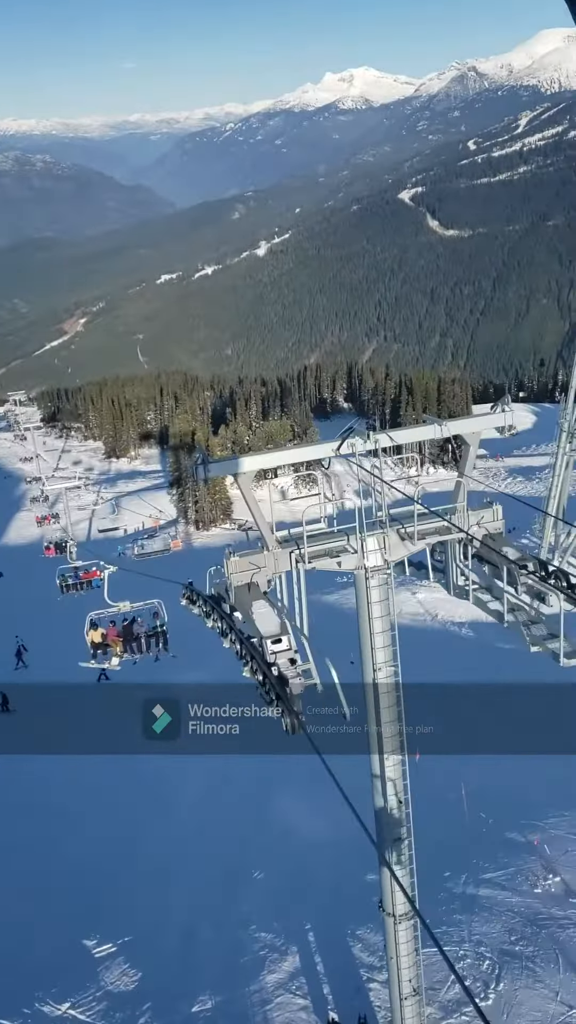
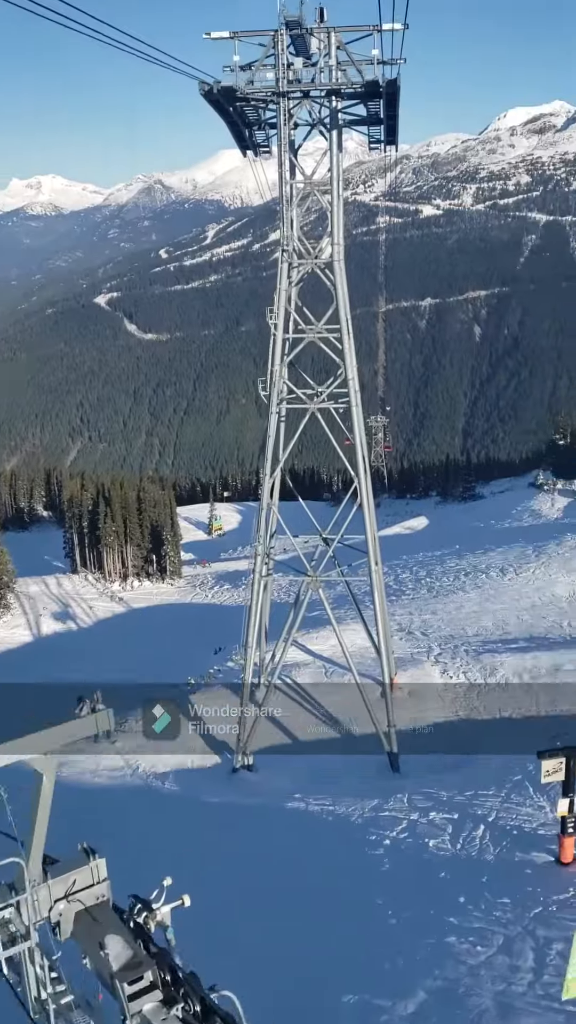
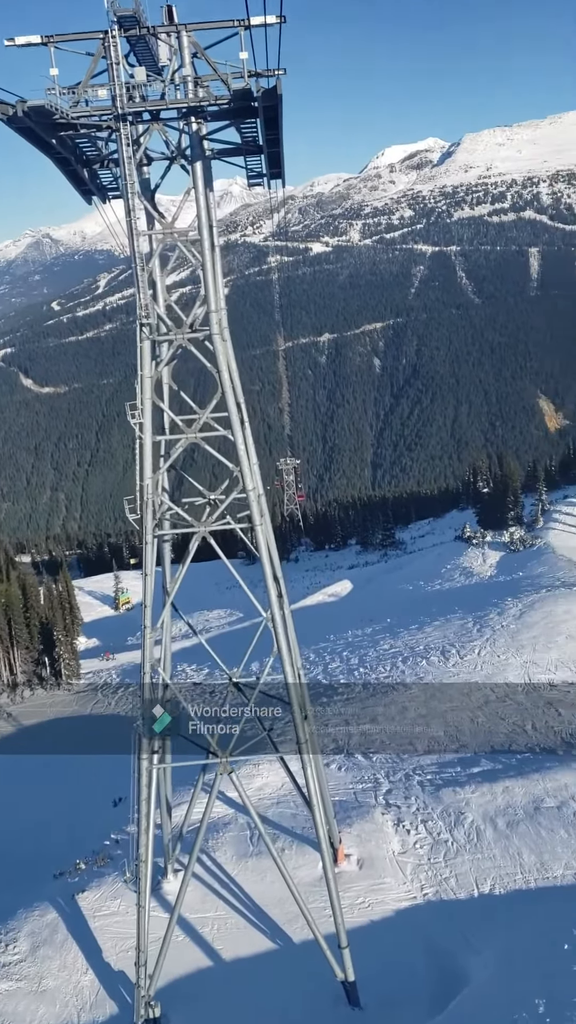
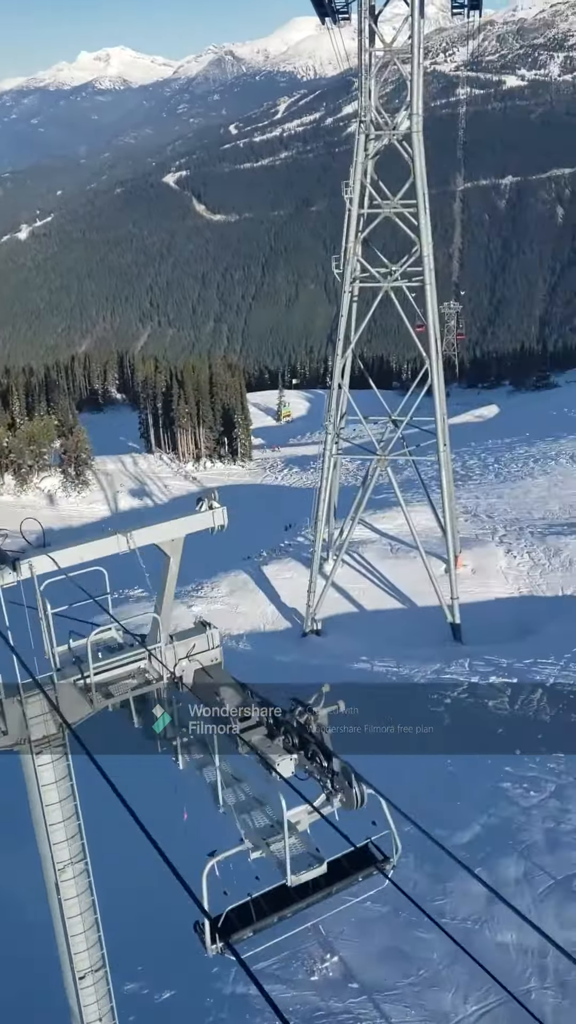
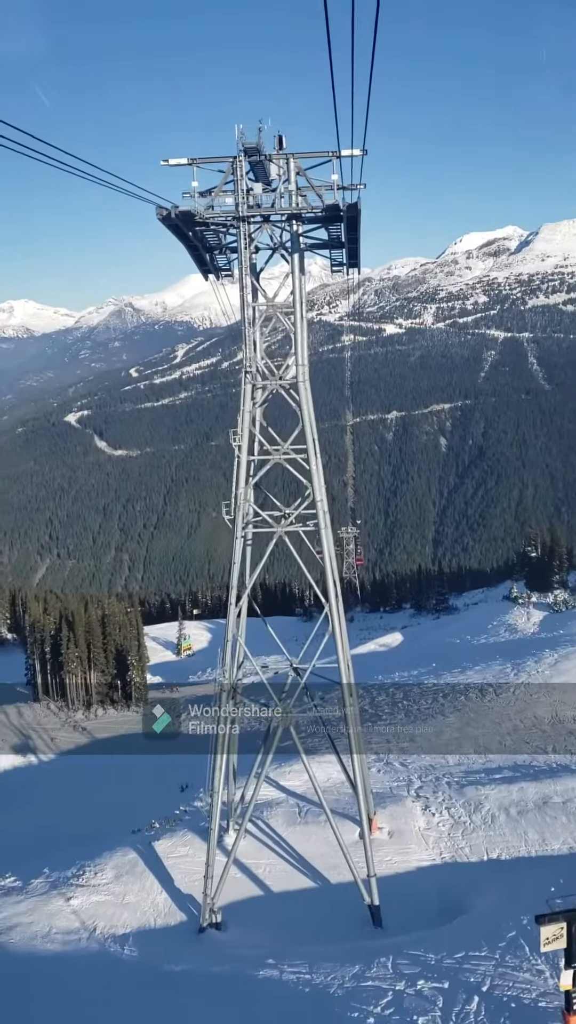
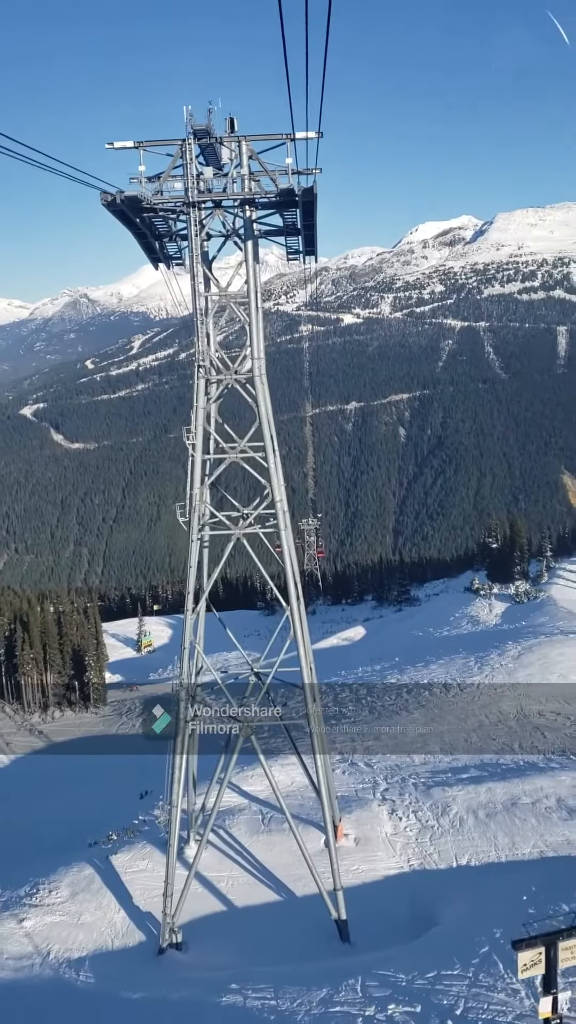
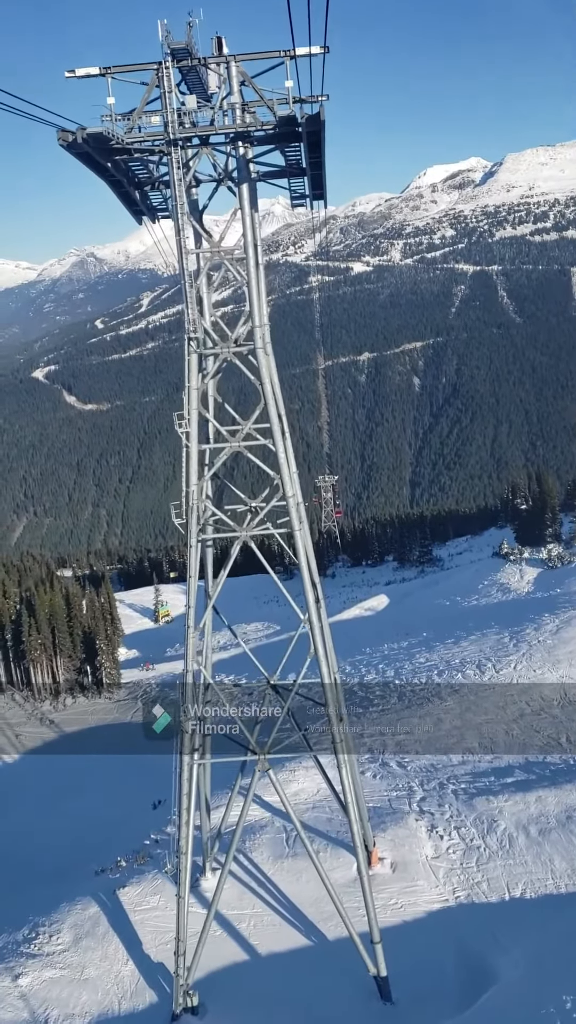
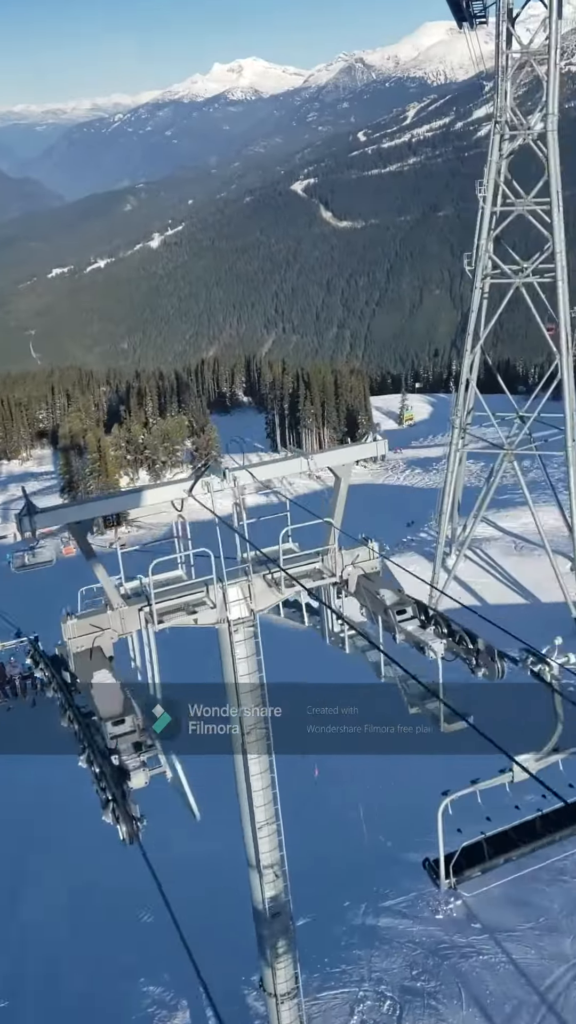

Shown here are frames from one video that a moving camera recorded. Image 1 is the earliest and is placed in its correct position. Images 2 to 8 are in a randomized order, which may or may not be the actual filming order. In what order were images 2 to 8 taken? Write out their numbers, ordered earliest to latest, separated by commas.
8, 4, 2, 5, 6, 7, 3
